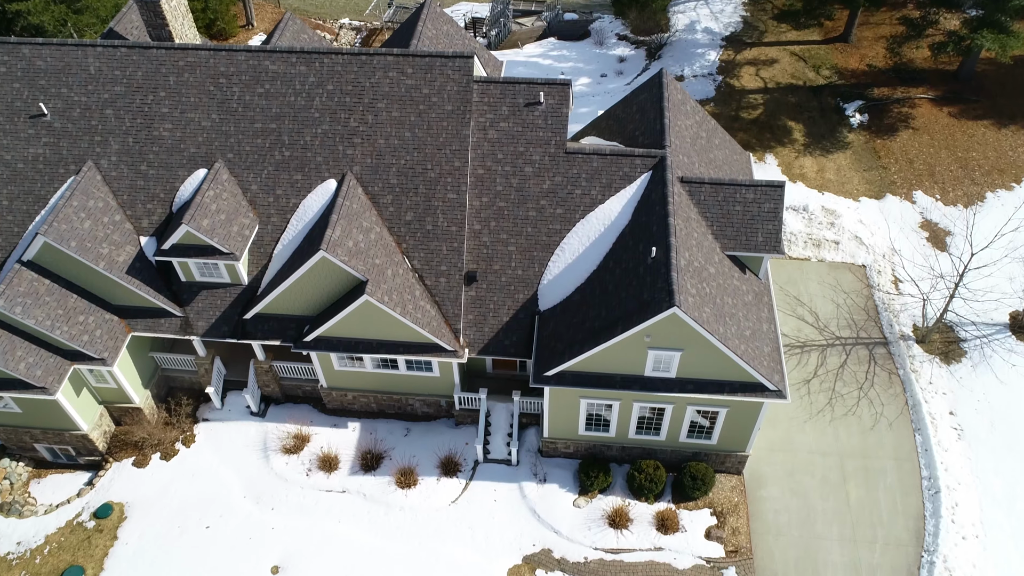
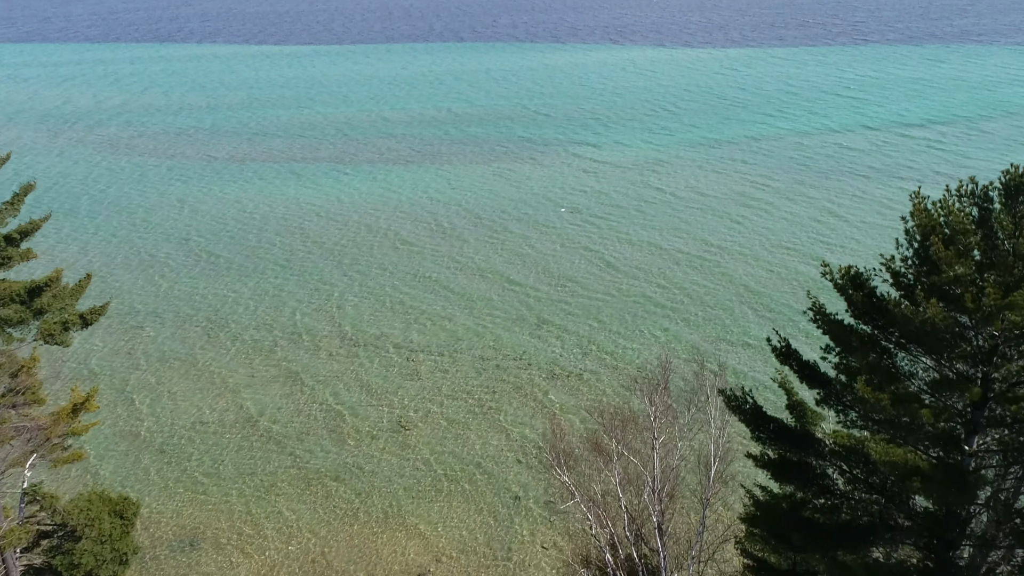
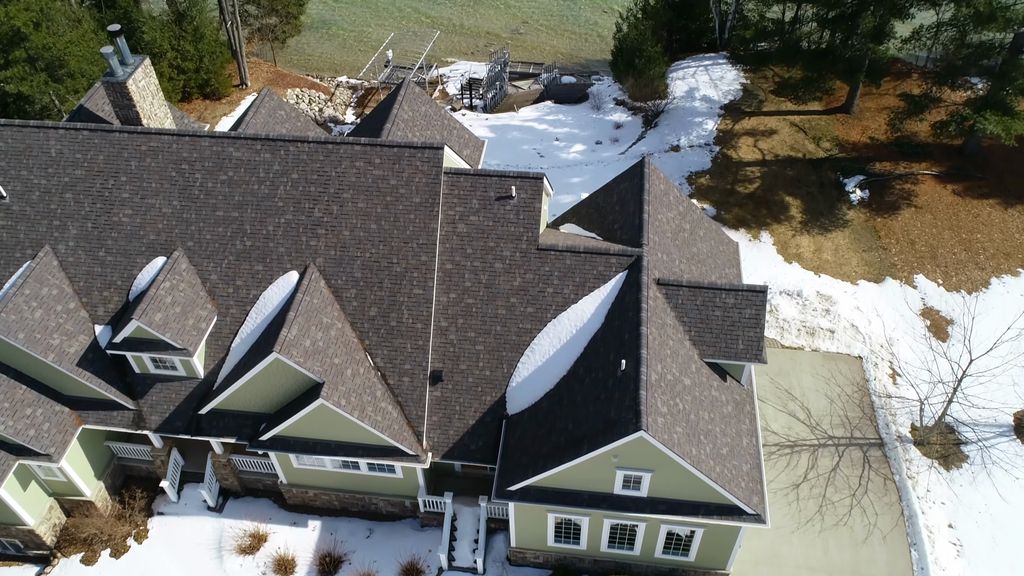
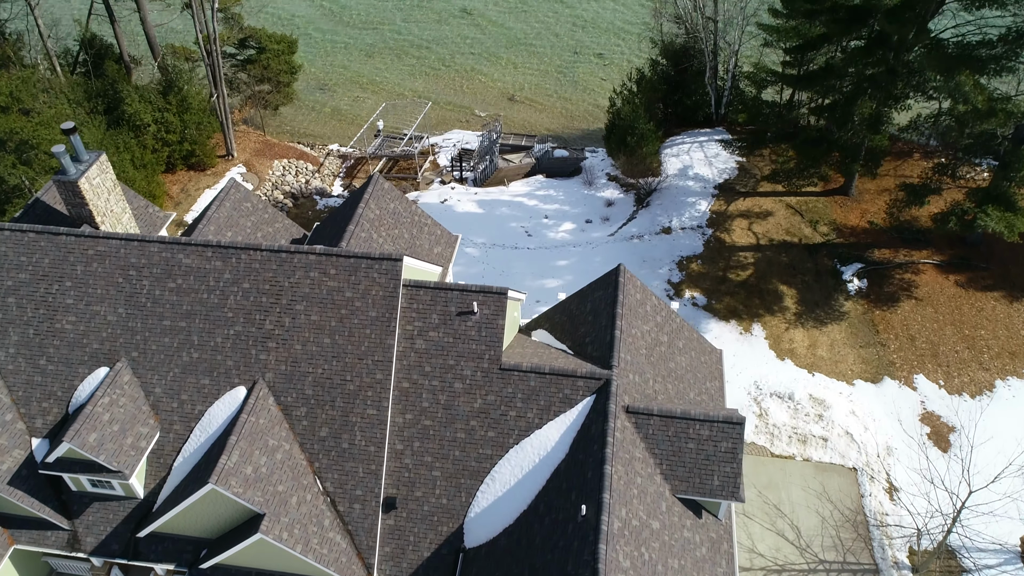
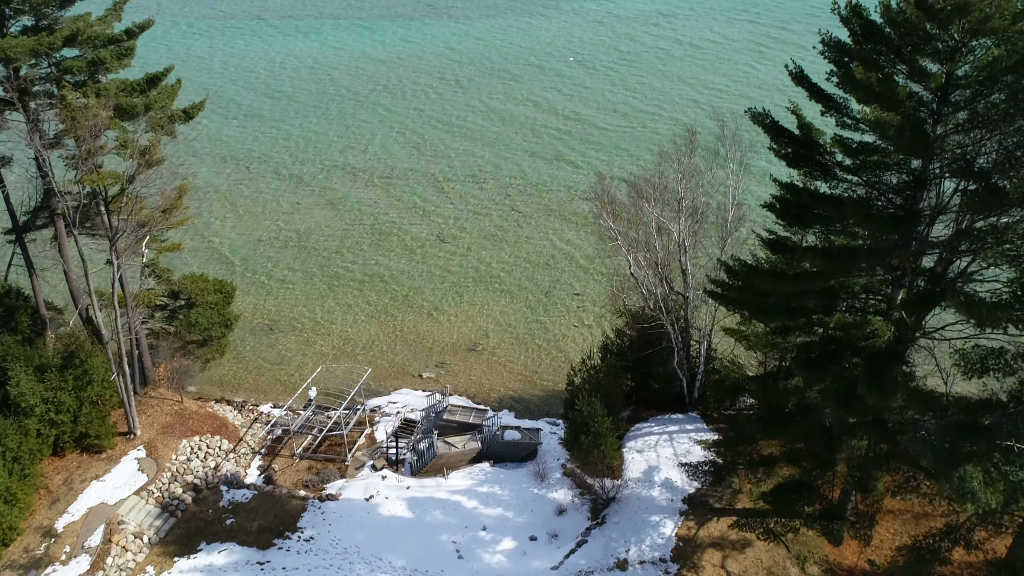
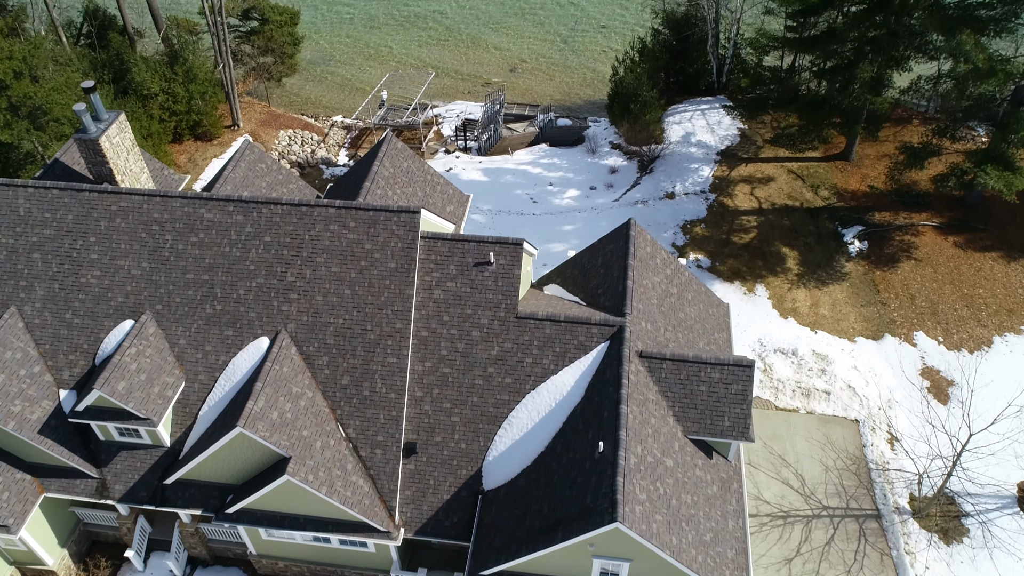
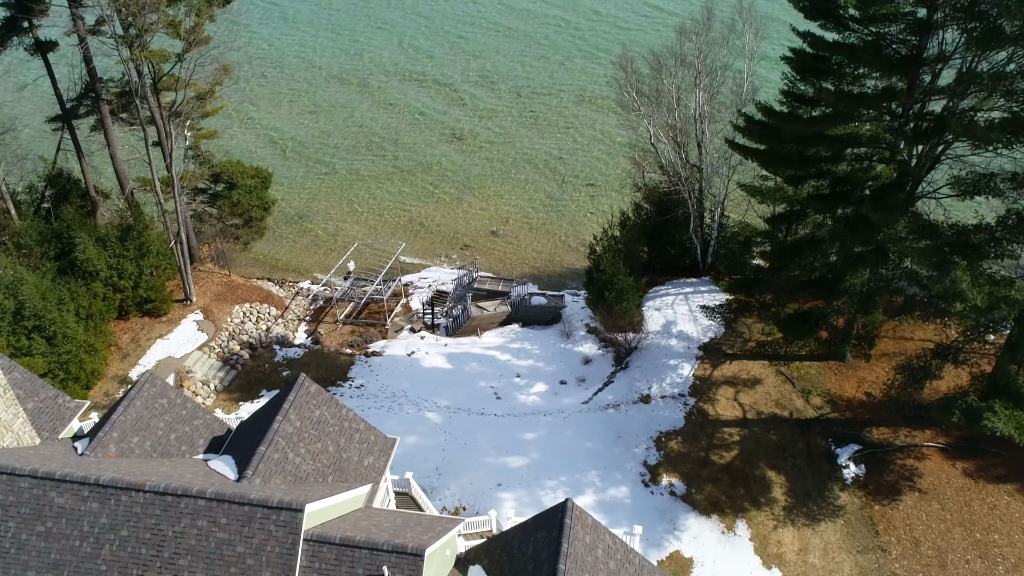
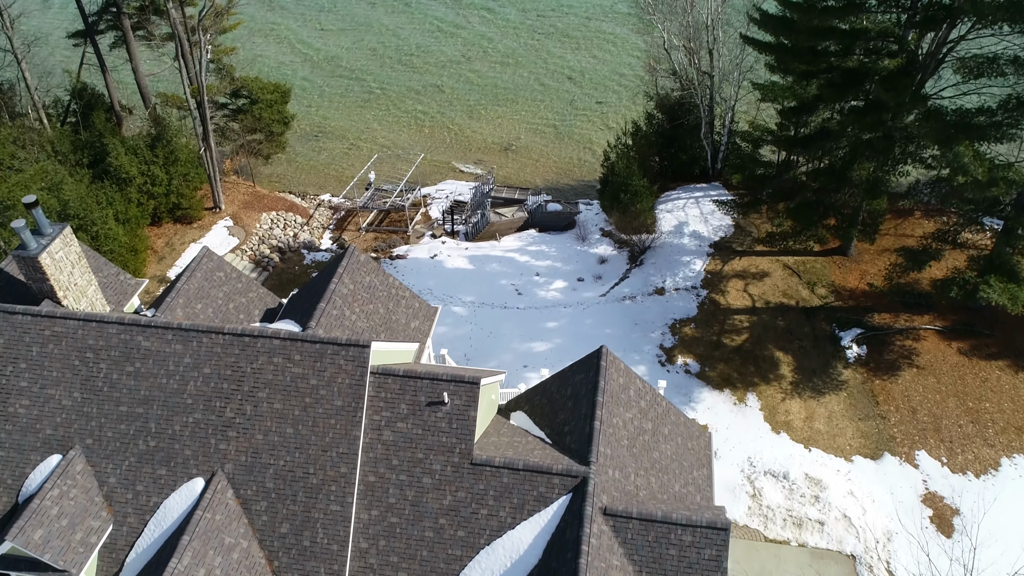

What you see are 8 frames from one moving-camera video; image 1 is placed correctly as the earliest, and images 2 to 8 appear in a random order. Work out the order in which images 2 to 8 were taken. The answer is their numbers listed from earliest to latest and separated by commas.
3, 6, 4, 8, 7, 5, 2
